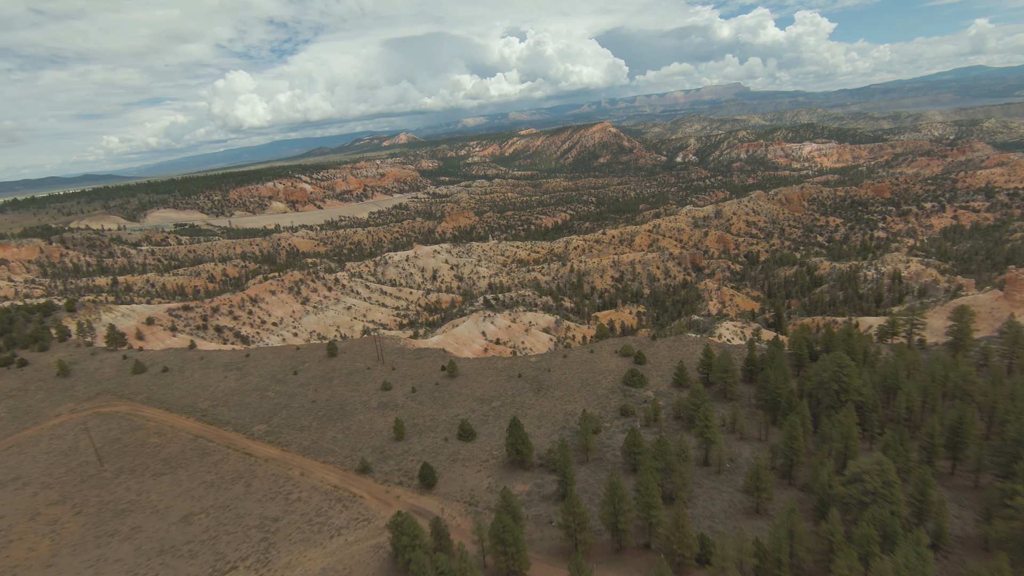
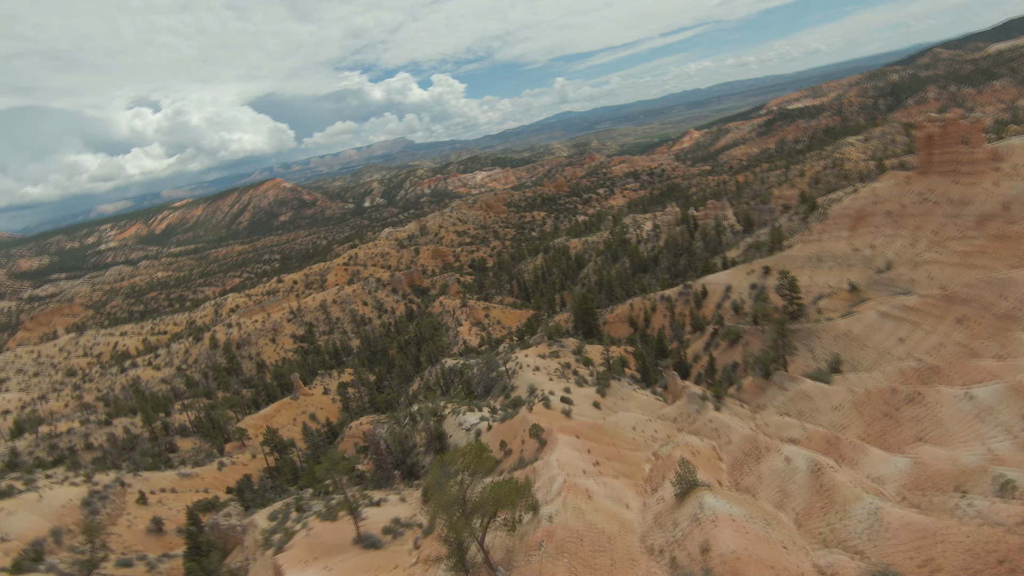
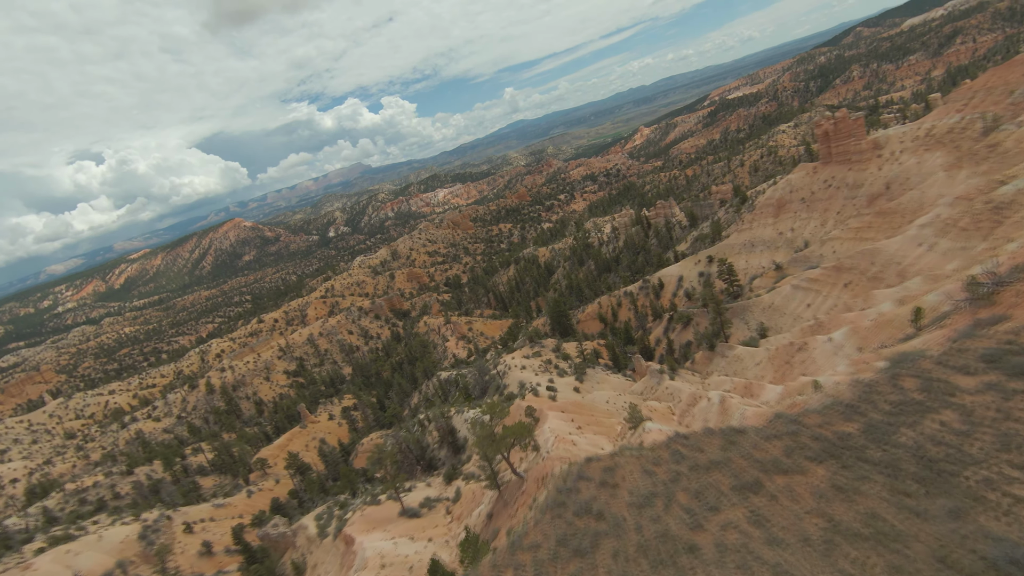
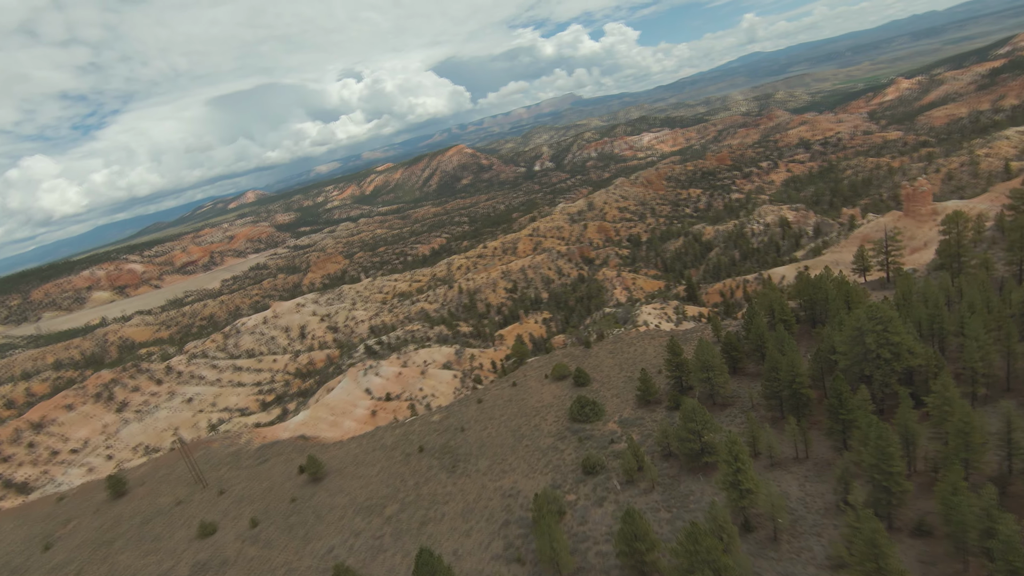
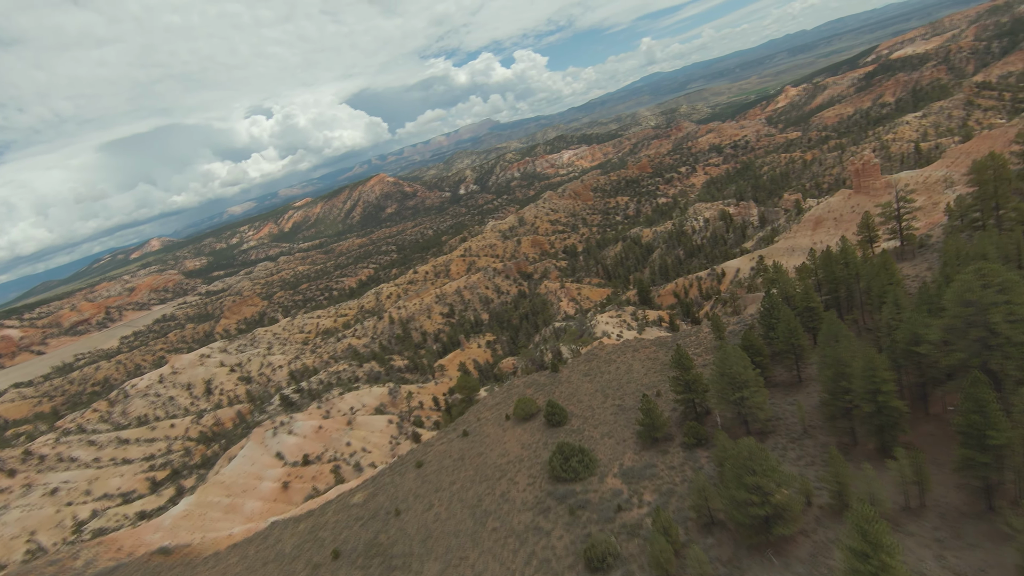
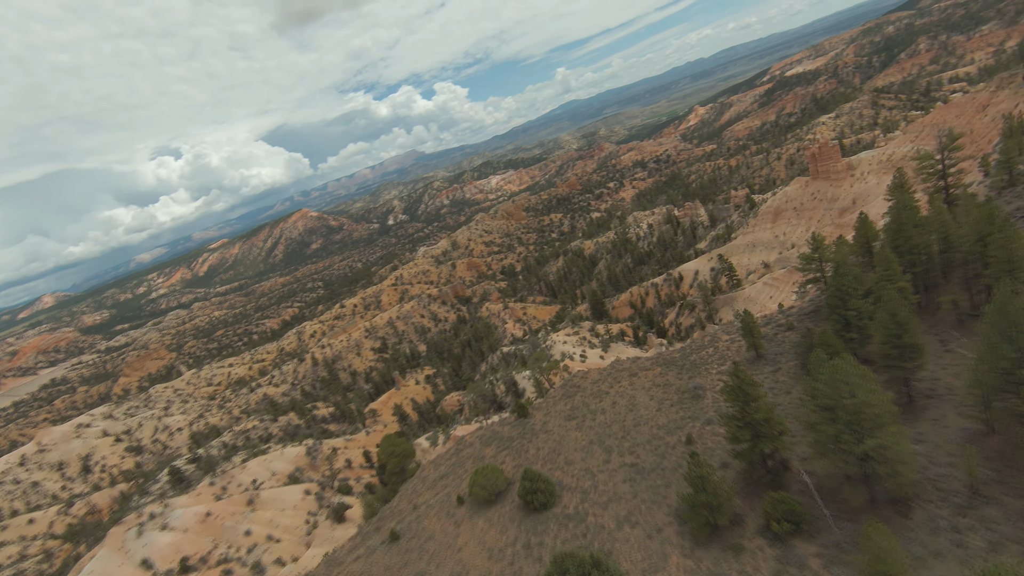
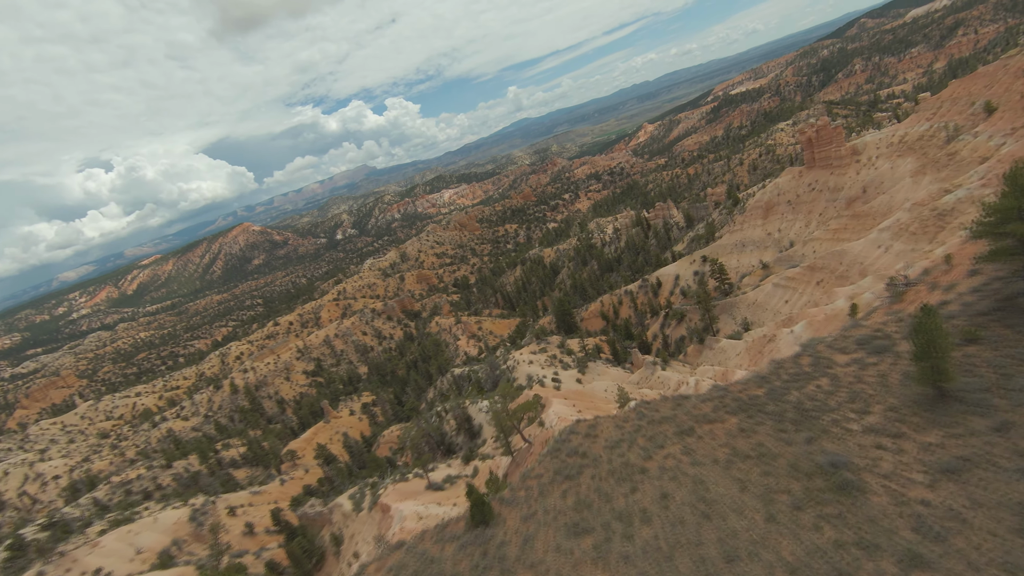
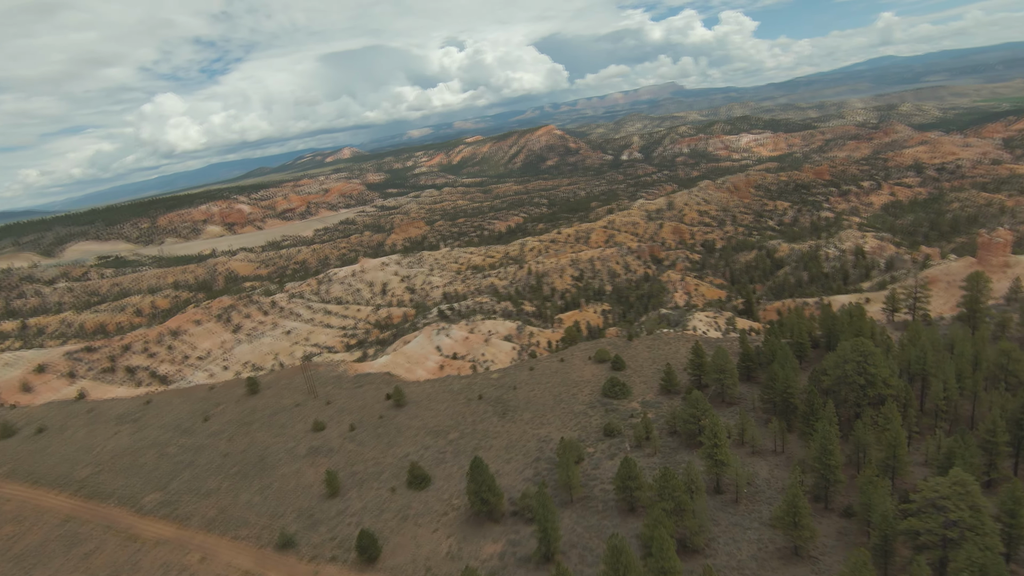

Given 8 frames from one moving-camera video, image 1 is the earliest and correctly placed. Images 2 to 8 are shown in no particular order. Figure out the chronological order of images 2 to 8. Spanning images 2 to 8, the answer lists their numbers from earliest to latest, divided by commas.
8, 4, 5, 6, 7, 3, 2
